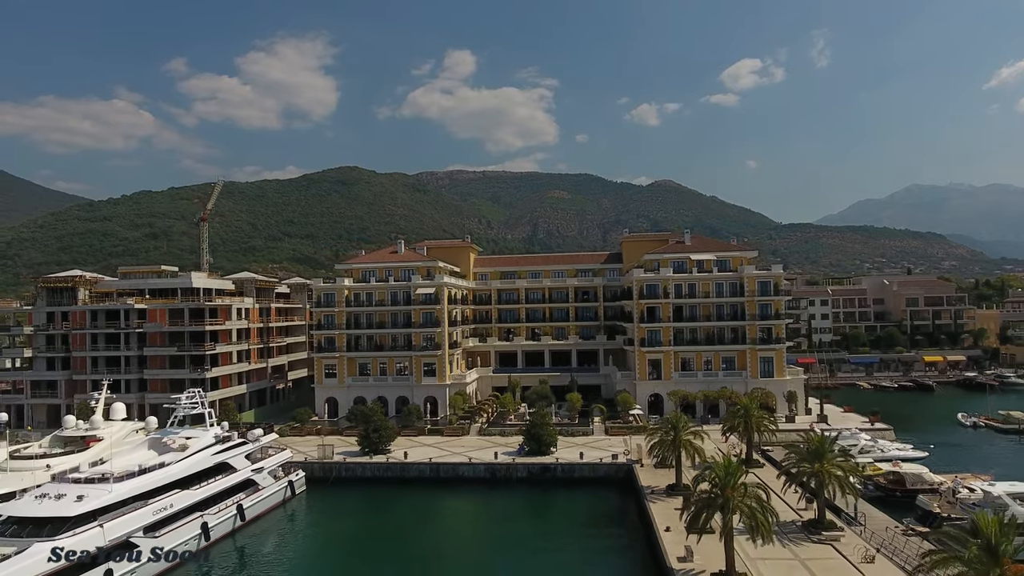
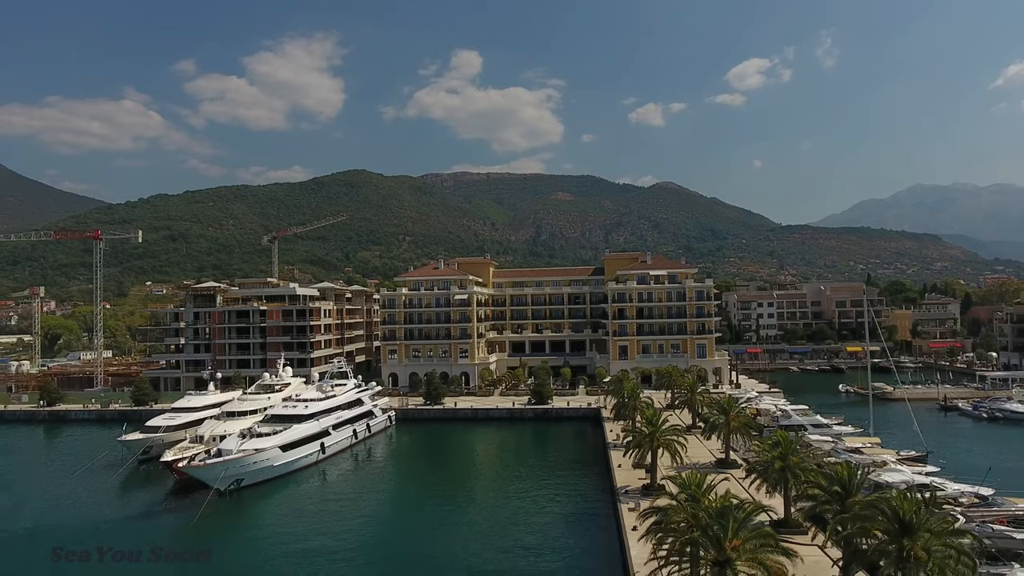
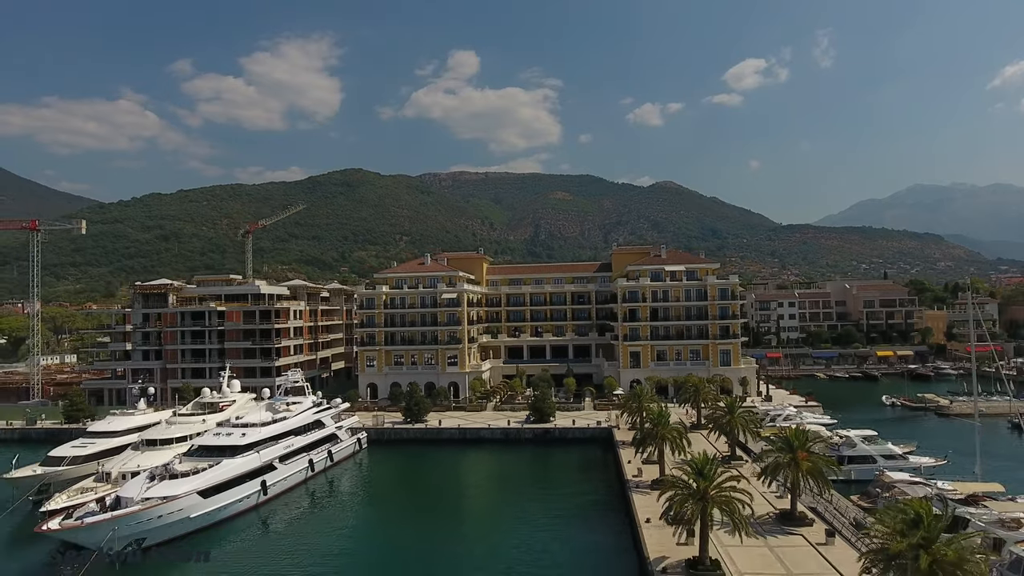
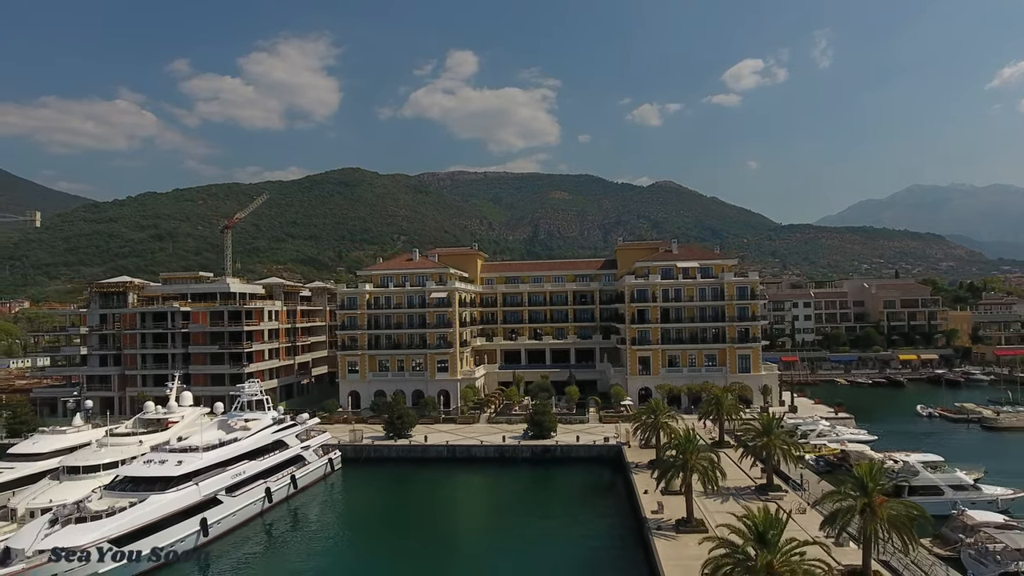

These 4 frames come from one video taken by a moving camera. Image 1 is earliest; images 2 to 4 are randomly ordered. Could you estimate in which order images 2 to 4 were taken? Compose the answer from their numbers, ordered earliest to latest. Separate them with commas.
4, 3, 2
